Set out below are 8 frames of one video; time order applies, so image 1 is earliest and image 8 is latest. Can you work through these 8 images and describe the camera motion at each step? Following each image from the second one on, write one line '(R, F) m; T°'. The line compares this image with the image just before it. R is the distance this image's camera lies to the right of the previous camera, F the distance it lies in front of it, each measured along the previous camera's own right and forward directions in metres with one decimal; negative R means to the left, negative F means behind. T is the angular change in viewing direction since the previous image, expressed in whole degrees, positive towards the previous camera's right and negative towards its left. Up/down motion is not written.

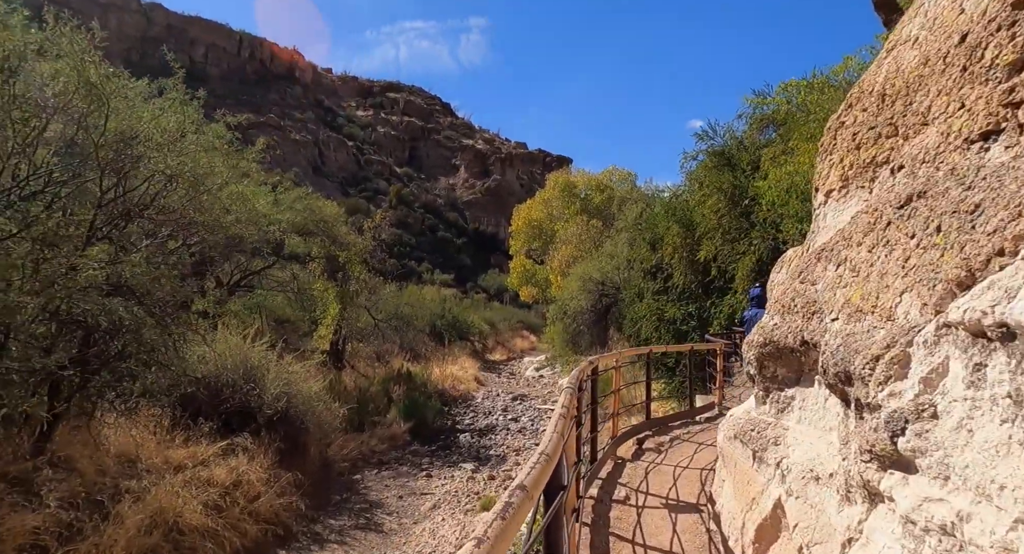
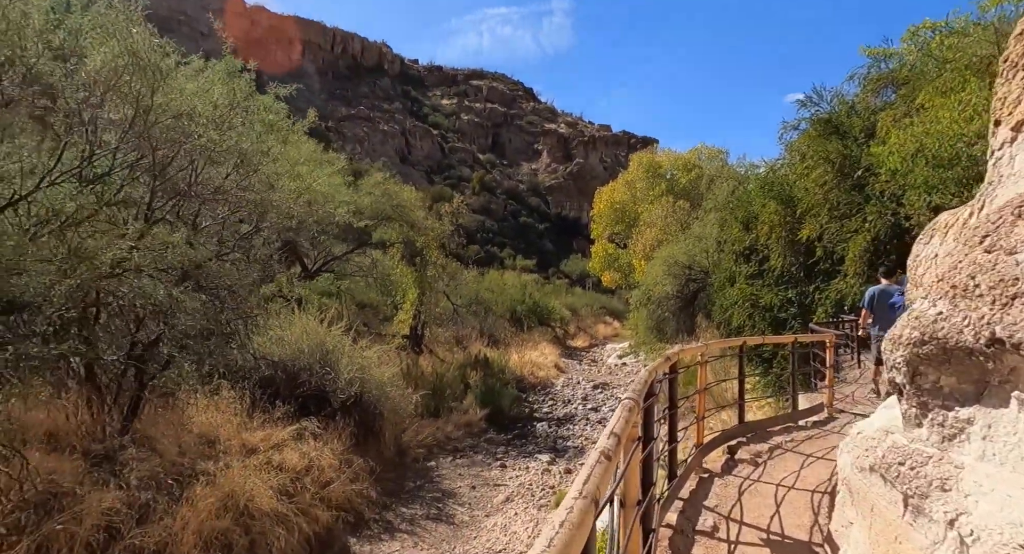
(+0.1, +0.4) m; -7°
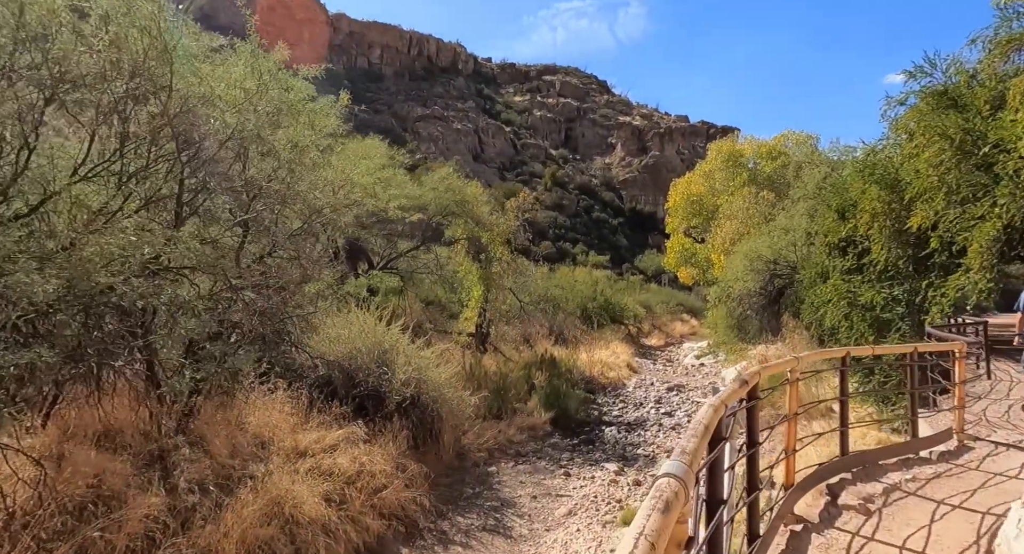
(+0.1, +0.5) m; -6°
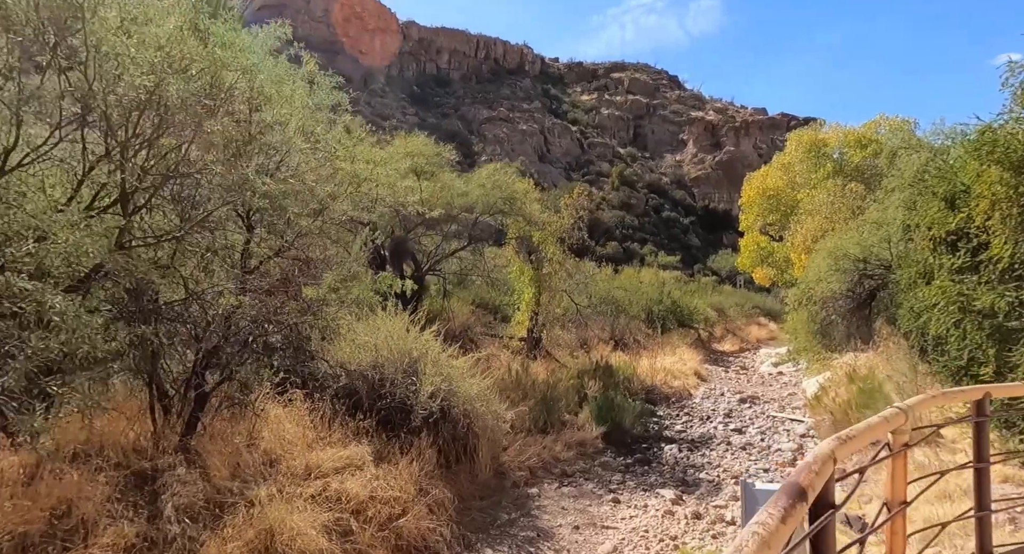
(+0.3, +0.9) m; -6°
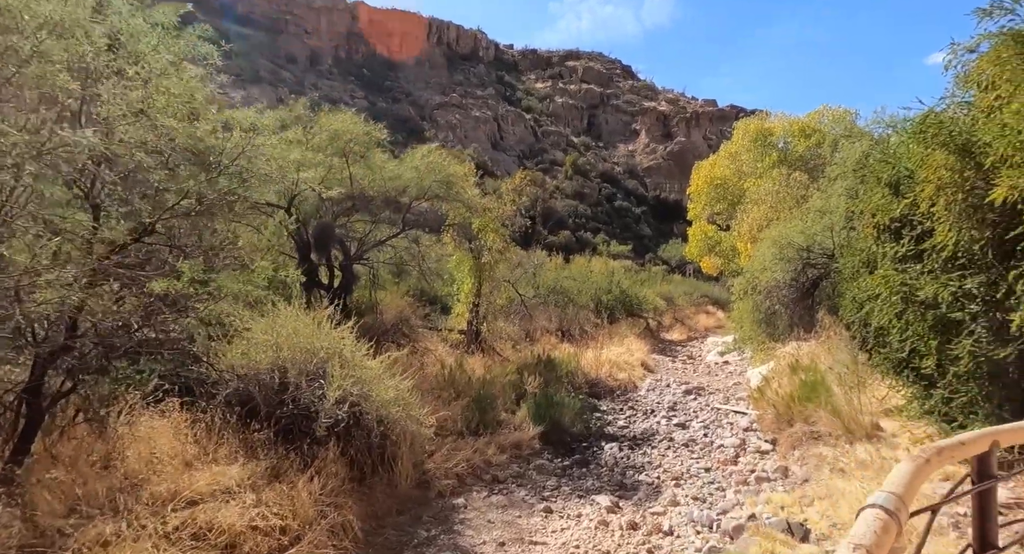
(+0.3, +0.6) m; +4°
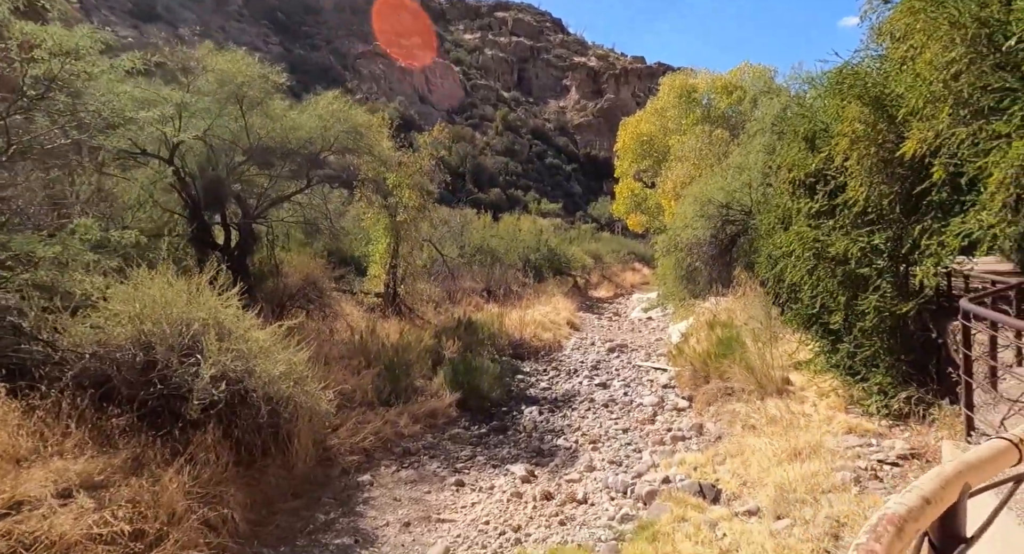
(+0.3, +0.4) m; +6°
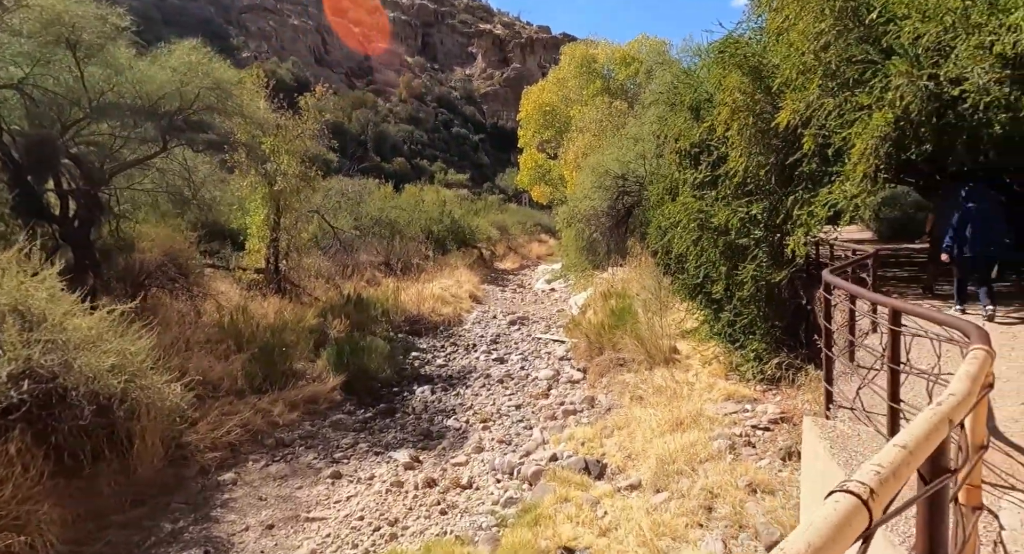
(+0.3, +0.2) m; +7°
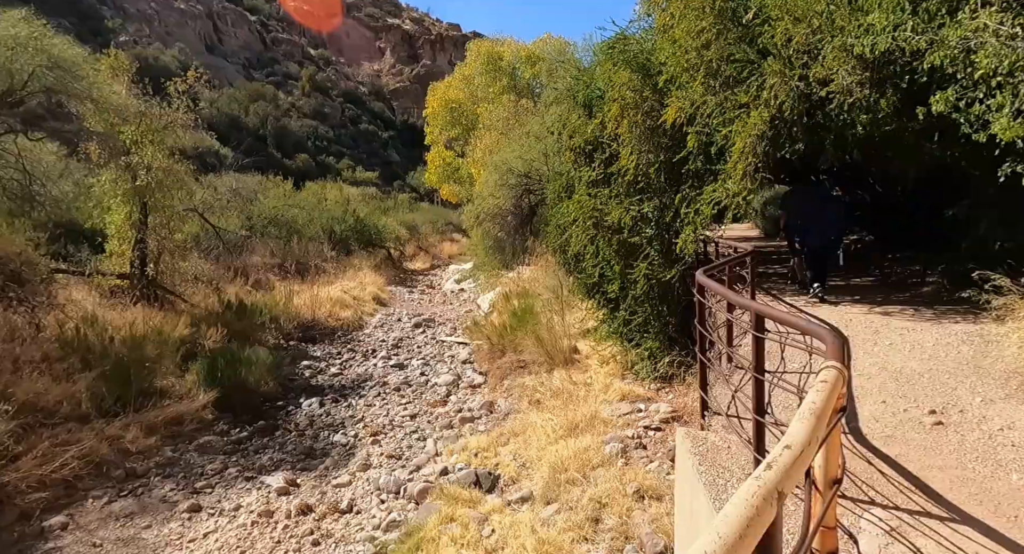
(+0.3, +0.3) m; +7°
